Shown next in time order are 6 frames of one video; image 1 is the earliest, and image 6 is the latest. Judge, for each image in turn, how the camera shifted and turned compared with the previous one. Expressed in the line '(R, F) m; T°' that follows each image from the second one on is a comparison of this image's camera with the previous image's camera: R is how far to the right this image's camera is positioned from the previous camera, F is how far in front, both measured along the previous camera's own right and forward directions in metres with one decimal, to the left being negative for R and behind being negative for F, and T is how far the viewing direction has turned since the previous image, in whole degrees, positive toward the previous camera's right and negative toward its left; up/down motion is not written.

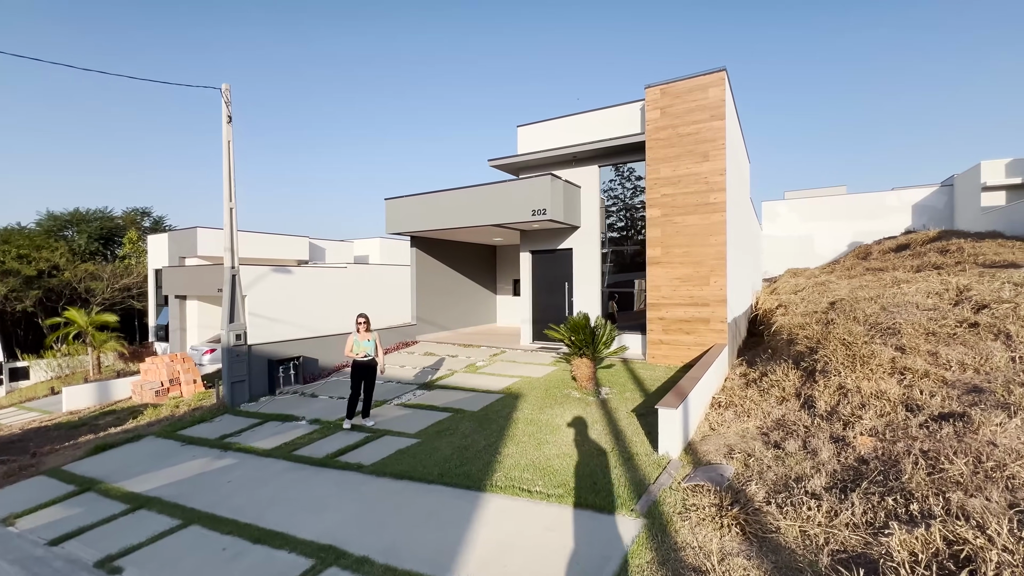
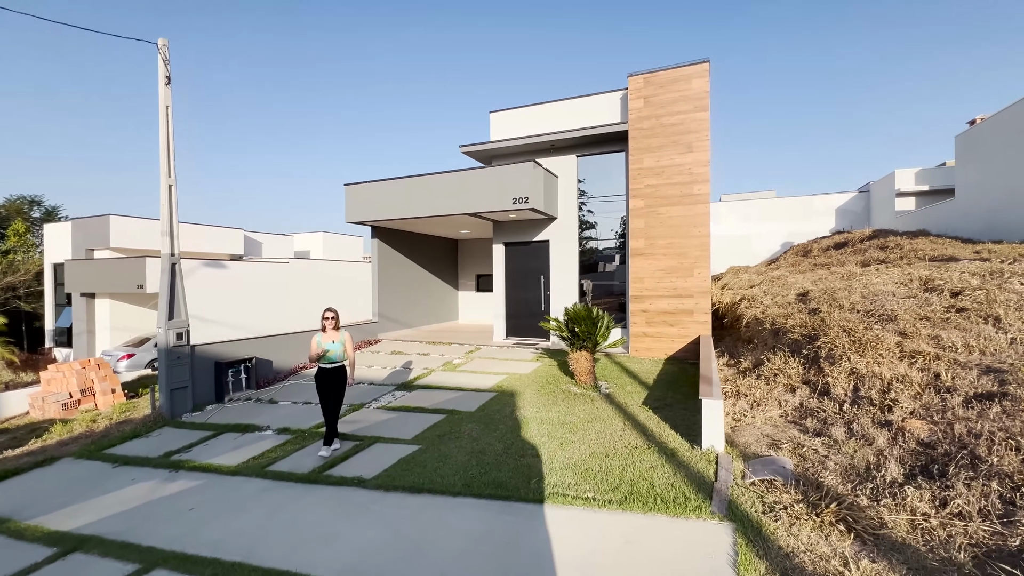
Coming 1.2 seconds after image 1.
(-0.7, +0.5) m; +8°
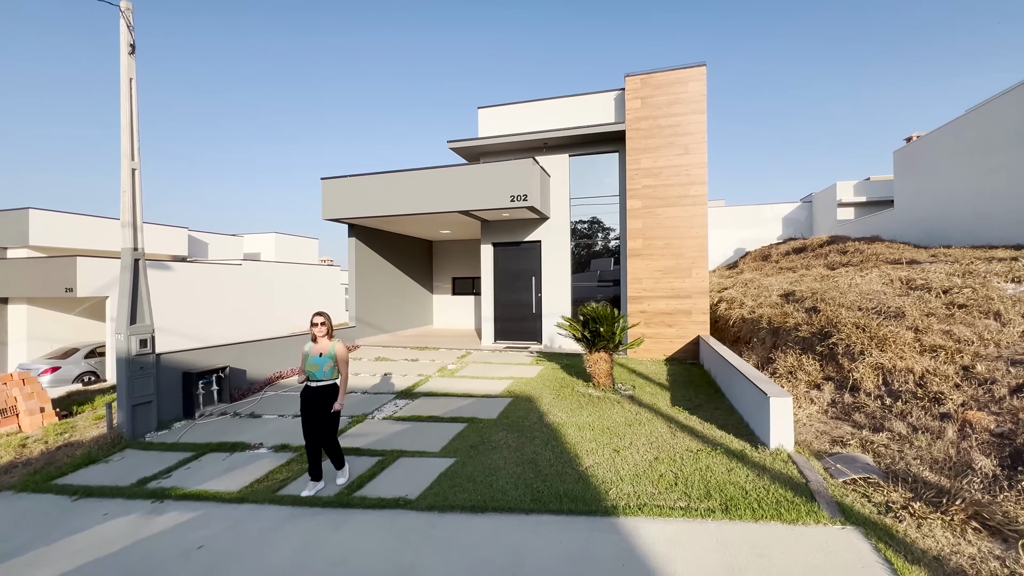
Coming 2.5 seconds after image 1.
(-0.9, +0.4) m; +7°
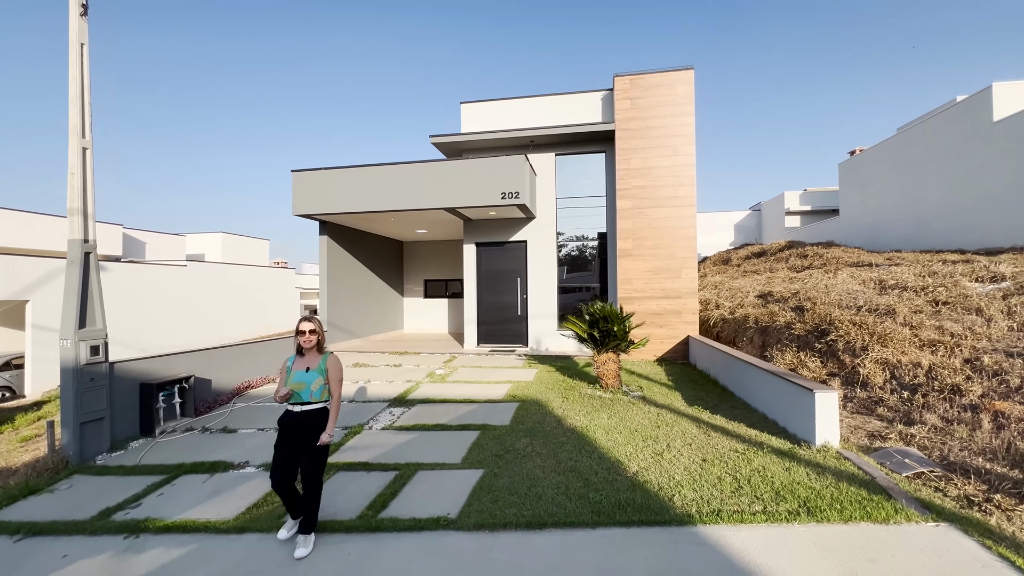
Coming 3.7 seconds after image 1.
(-0.7, +0.3) m; +6°
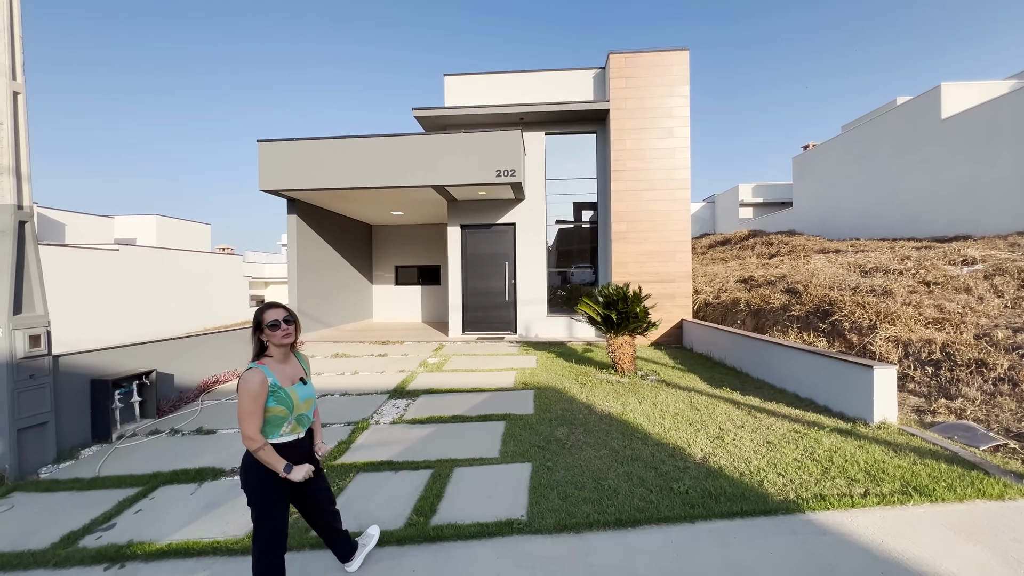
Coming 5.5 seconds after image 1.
(-0.7, +0.4) m; +6°
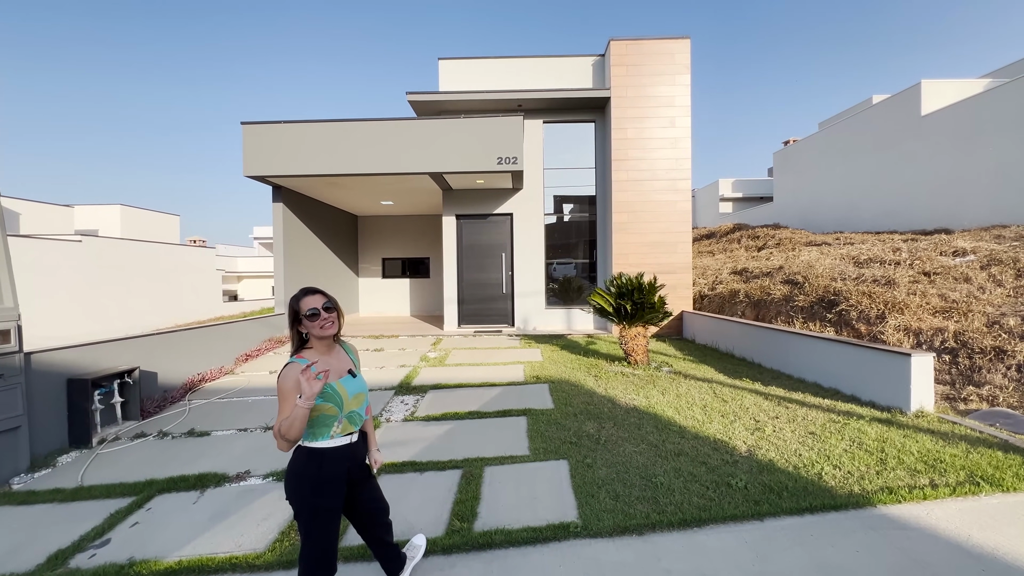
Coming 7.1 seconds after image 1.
(-0.4, +0.2) m; +3°
